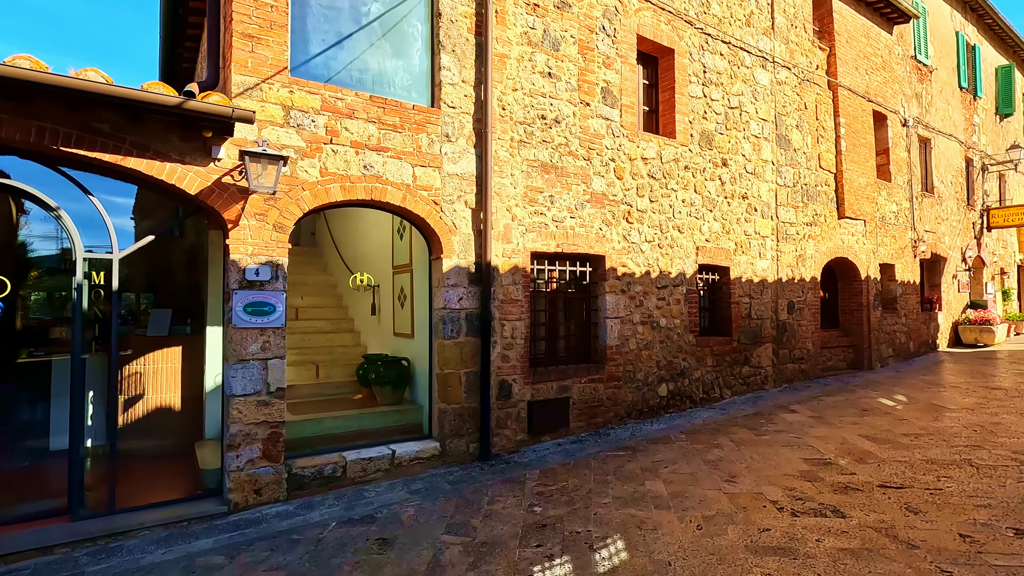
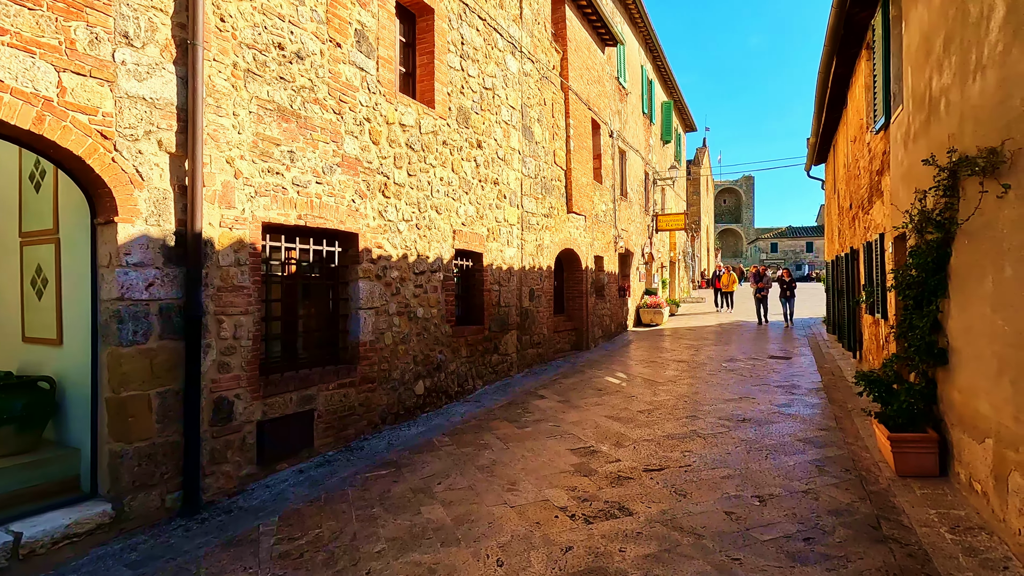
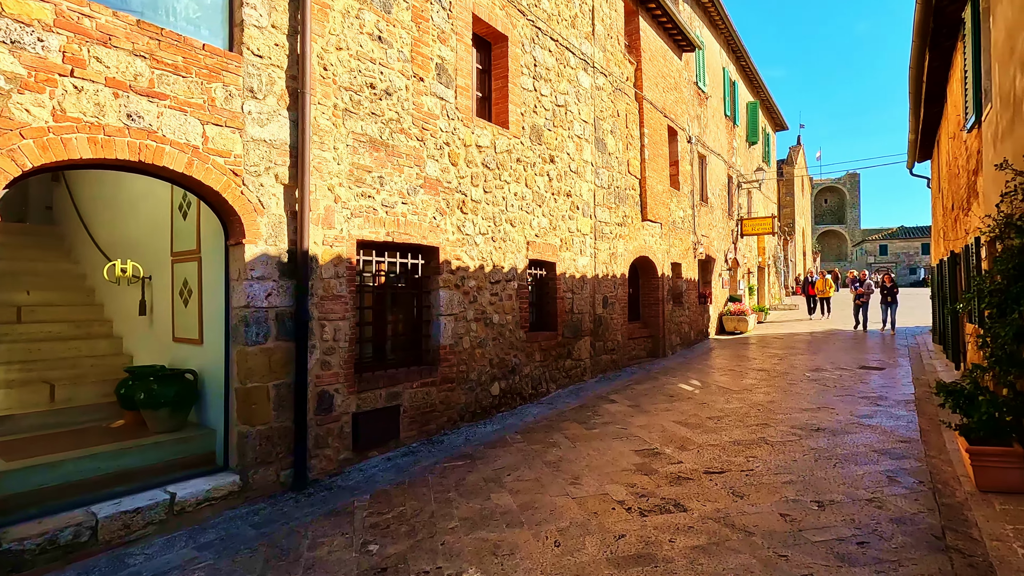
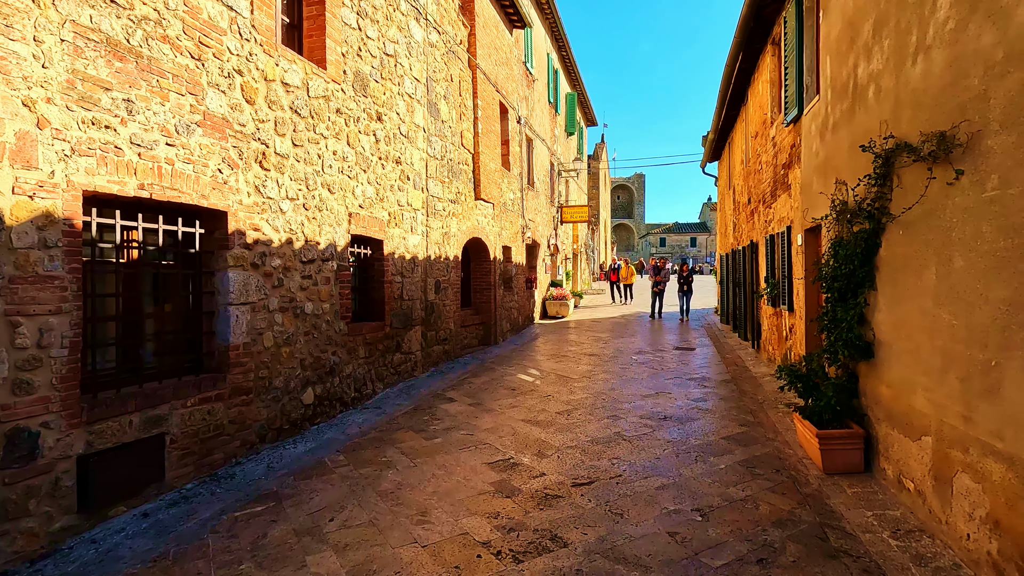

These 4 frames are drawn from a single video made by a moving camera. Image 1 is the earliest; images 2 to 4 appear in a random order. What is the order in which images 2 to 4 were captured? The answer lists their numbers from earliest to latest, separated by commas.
3, 2, 4
